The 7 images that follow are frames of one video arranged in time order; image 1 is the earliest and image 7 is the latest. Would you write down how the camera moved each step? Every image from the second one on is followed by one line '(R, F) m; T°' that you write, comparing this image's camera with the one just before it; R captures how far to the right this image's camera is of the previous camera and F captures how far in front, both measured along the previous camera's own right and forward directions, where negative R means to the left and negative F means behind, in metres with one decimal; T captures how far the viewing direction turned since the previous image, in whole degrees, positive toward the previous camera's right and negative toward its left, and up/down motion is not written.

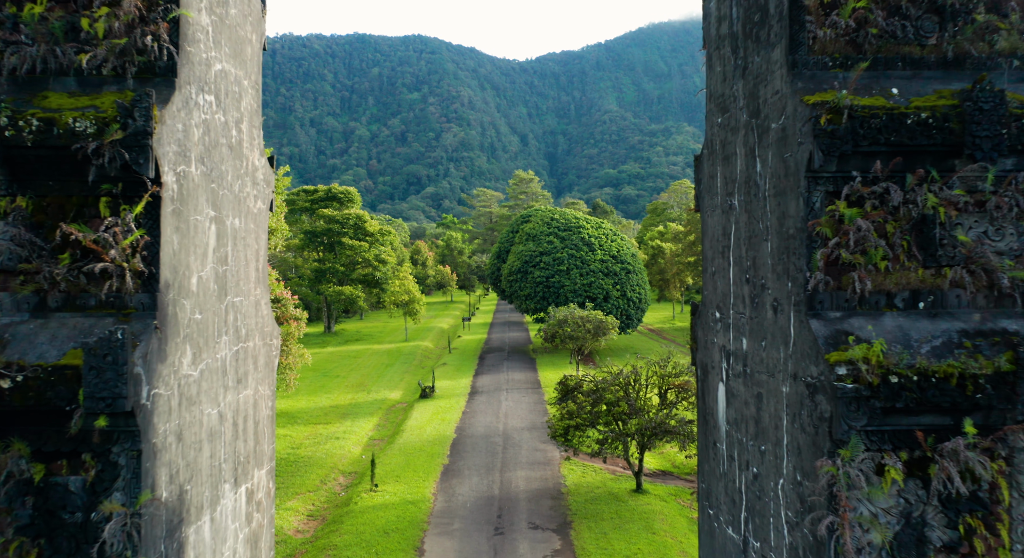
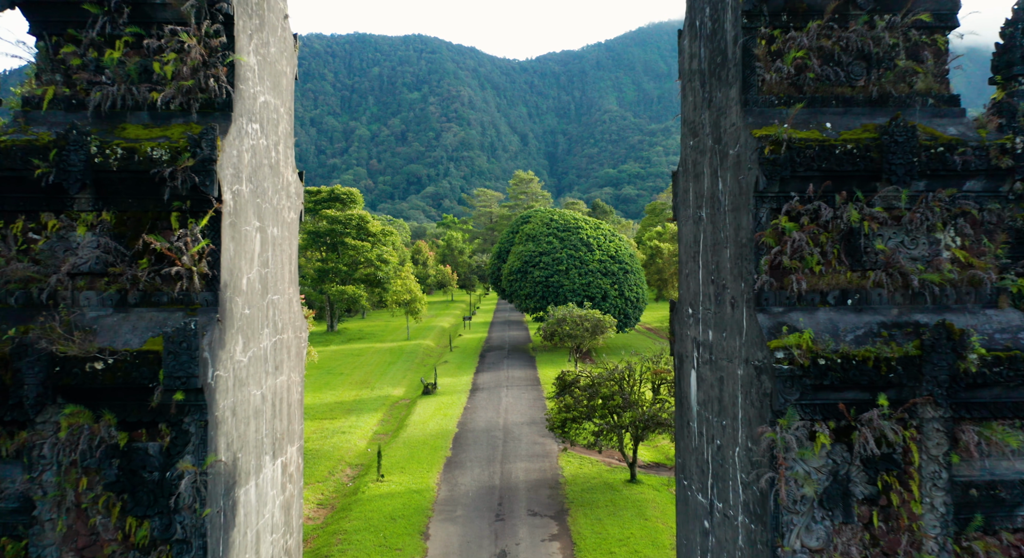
(0.0, -1.0) m; 0°
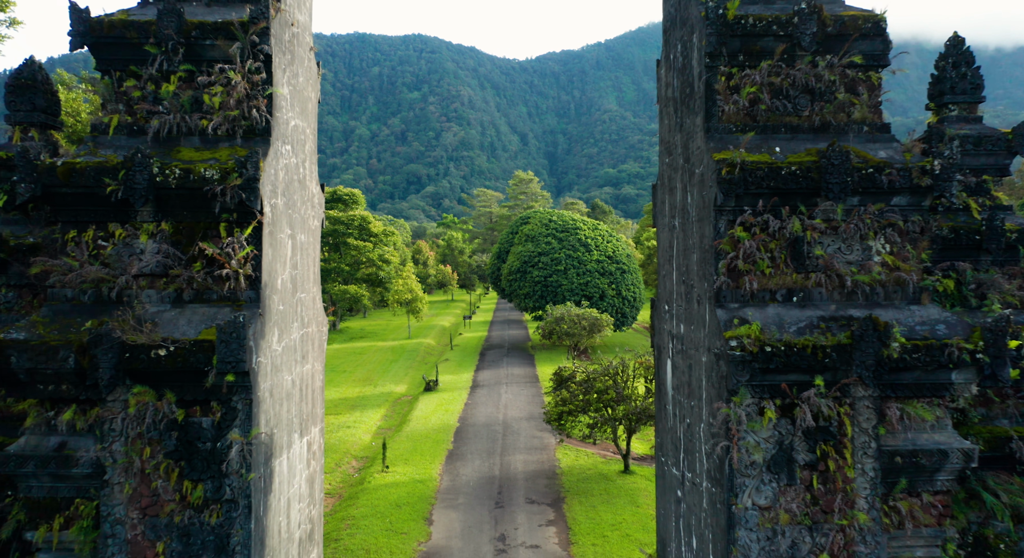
(0.0, -1.0) m; 0°
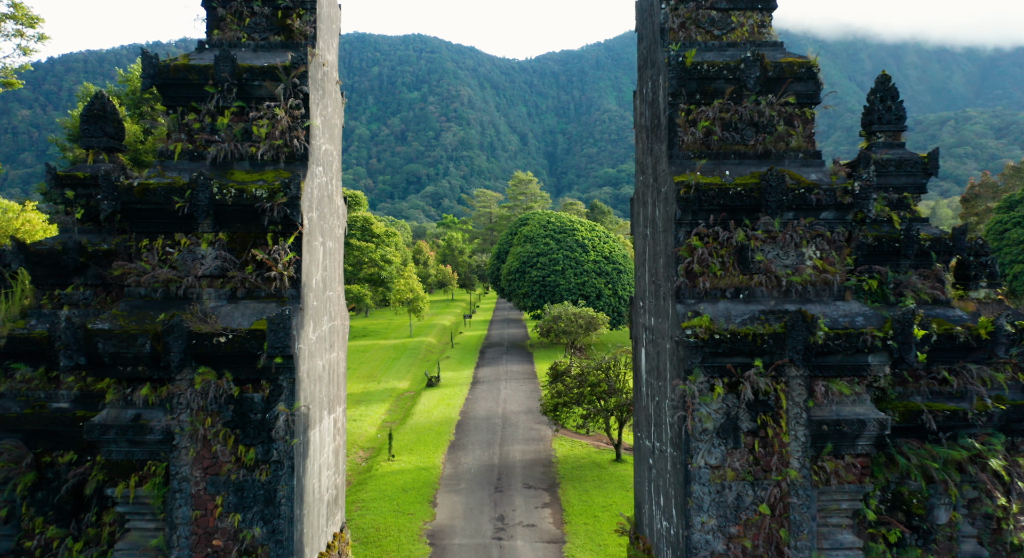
(0.0, -1.4) m; 0°
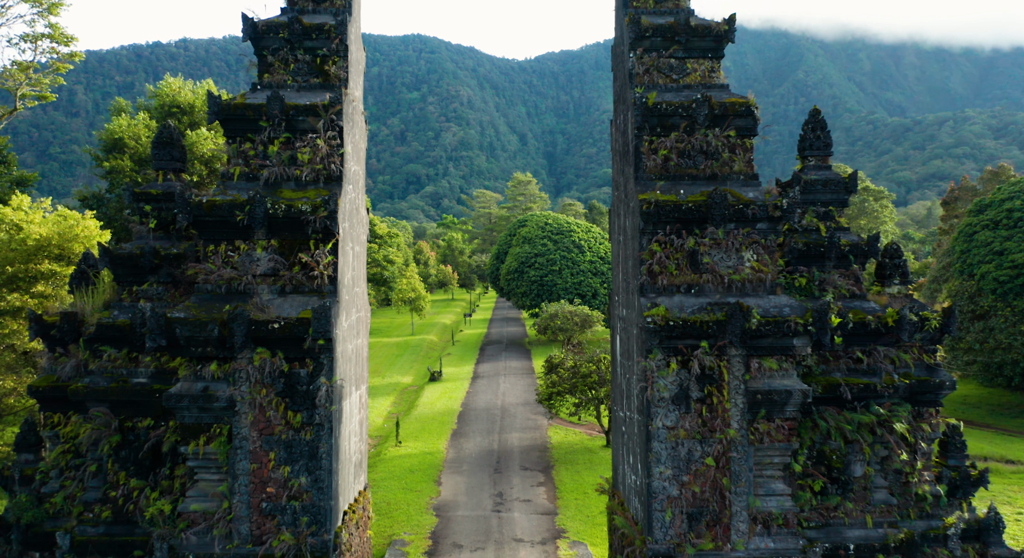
(0.0, -1.9) m; 0°
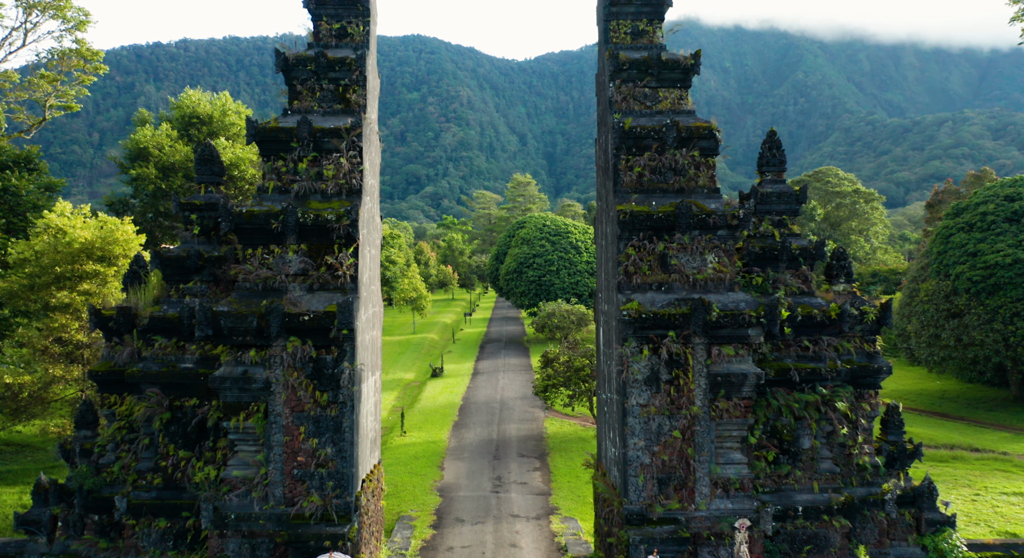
(+0.1, -1.6) m; 0°
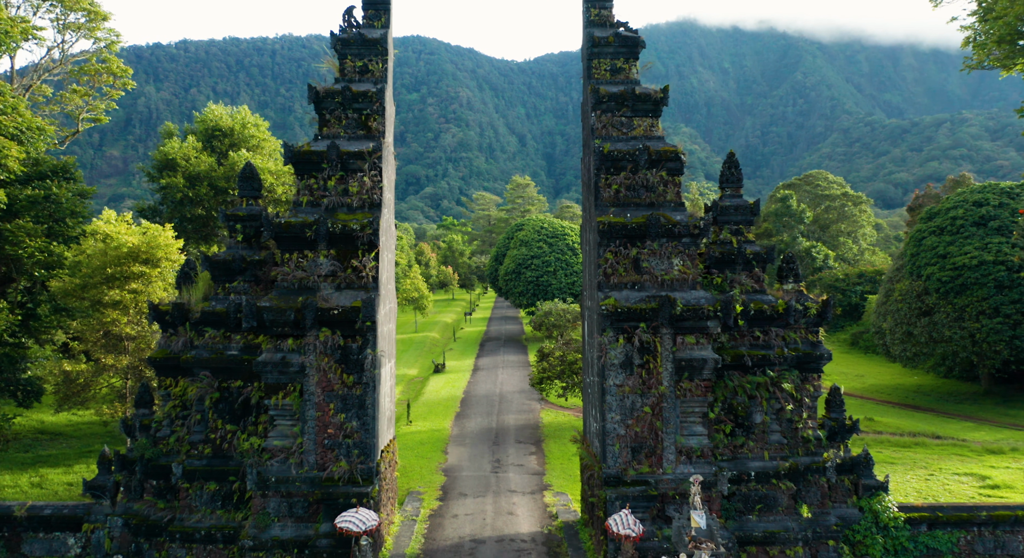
(0.0, -2.1) m; 0°
